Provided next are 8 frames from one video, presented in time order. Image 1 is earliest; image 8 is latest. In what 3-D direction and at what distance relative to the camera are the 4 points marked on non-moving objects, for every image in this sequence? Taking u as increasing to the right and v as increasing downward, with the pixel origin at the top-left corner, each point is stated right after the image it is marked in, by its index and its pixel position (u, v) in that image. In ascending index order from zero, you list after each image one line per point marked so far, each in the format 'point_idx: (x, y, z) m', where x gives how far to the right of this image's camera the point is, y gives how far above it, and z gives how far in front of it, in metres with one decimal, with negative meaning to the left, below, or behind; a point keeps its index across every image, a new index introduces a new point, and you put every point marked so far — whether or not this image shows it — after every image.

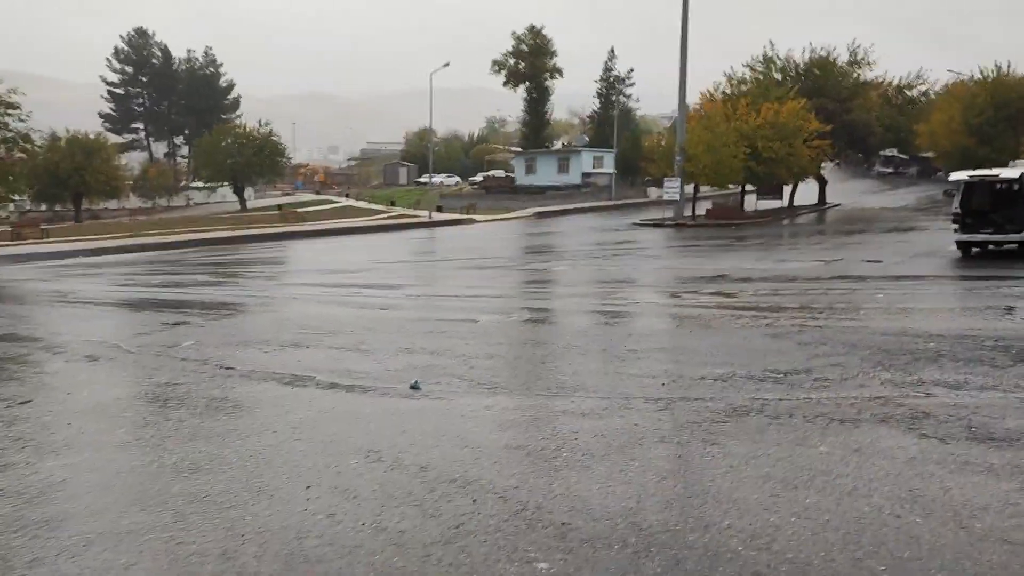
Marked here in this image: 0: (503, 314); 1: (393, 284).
0: (-0.1, -0.3, +12.6) m
1: (-2.5, +0.1, +19.2) m
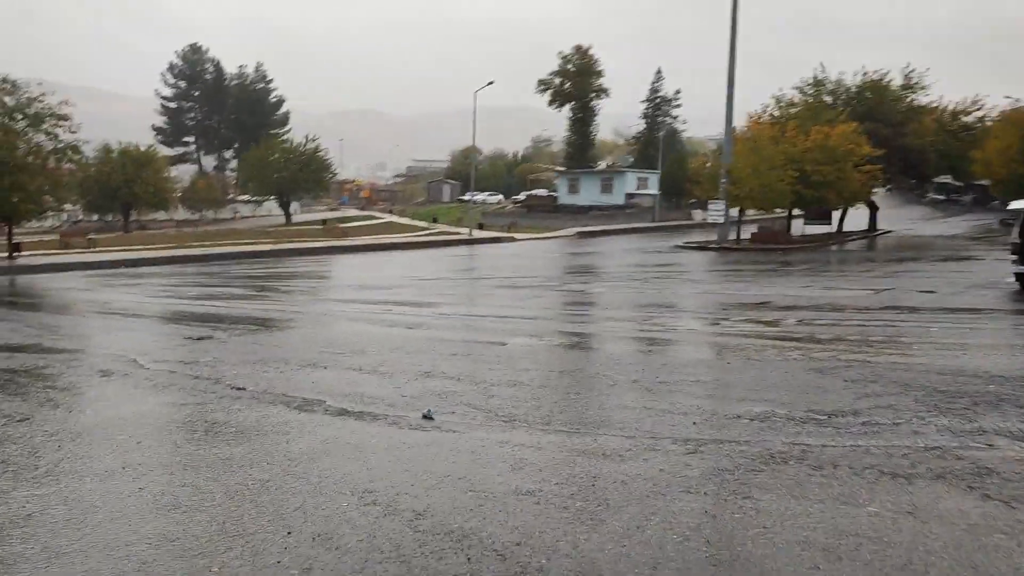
0: (+0.3, -0.7, +12.1) m
1: (-1.8, -0.3, +18.8) m
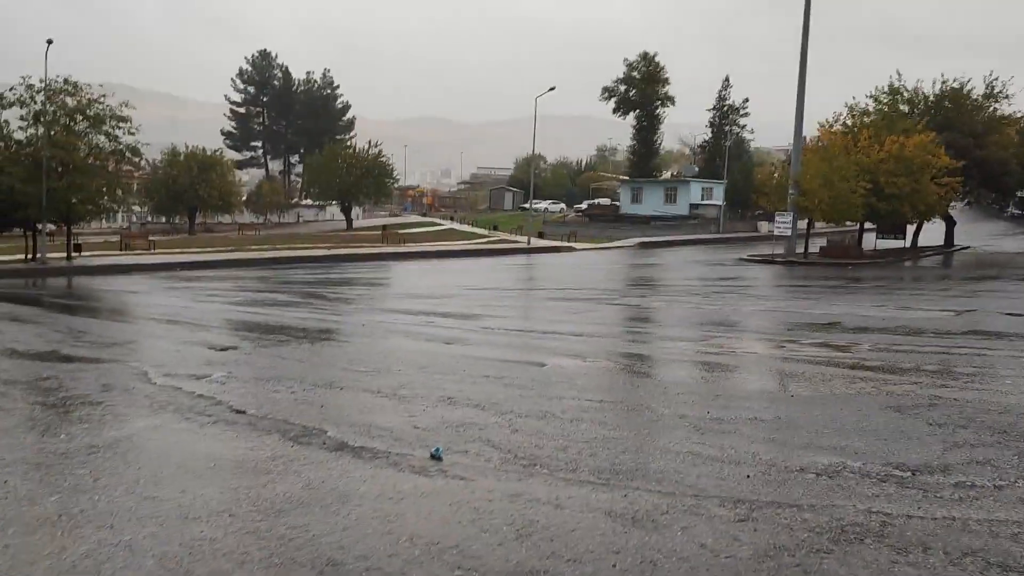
0: (+0.8, -0.8, +11.1) m
1: (-0.8, -0.5, +18.0) m
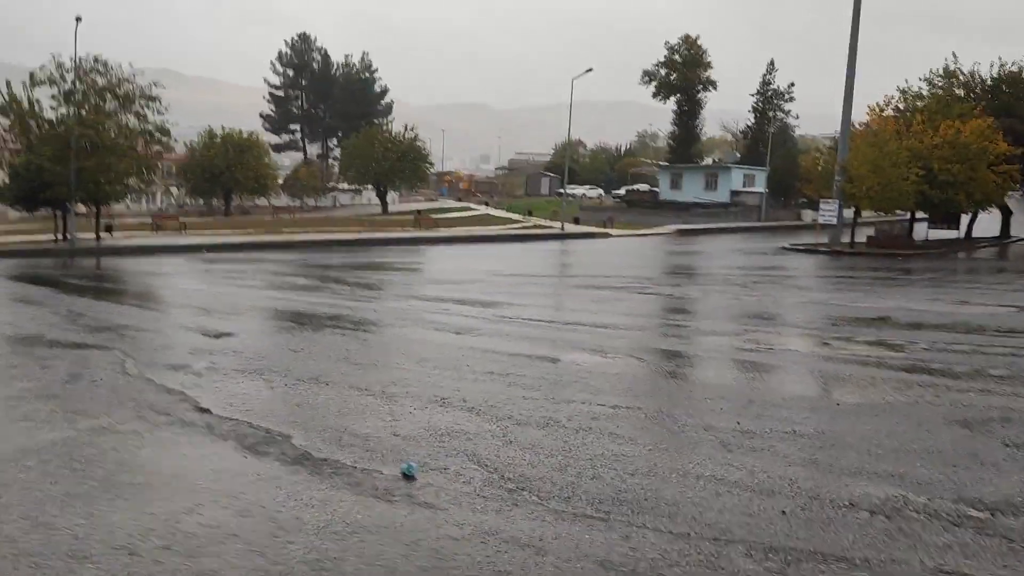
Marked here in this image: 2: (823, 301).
0: (+1.0, -0.7, +10.1) m
1: (-0.3, -0.3, +17.0) m
2: (+6.0, -0.2, +17.2) m
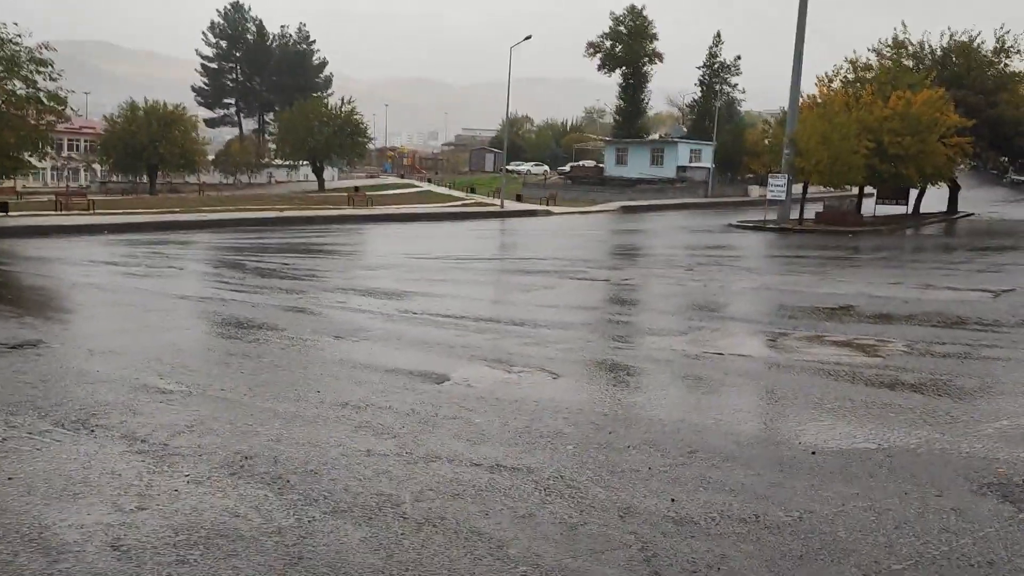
0: (-0.1, -0.6, +8.0) m
1: (-1.8, 0.0, +14.8) m
2: (+4.5, 0.0, +15.3) m
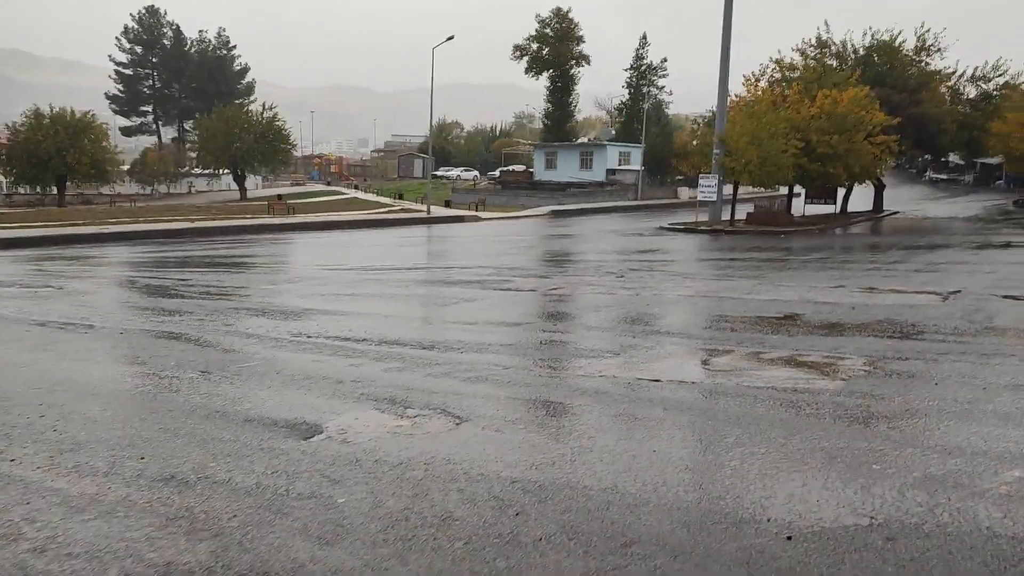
0: (-0.8, -0.8, +6.6) m
1: (-3.0, -0.3, +13.3) m
2: (+3.2, -0.1, +14.2) m
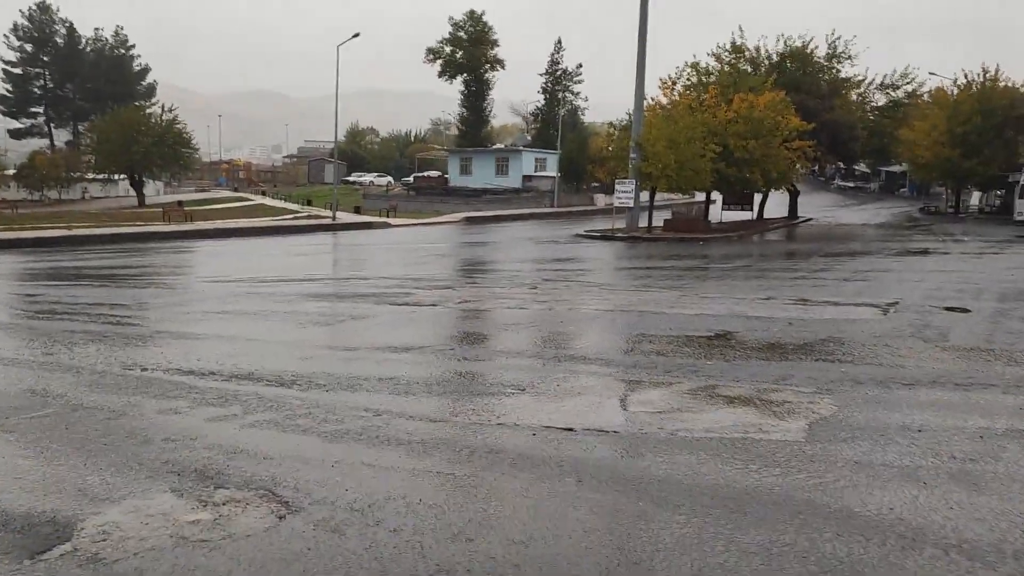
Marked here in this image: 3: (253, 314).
0: (-1.6, -1.0, +4.8) m
1: (-4.4, -0.5, +11.2) m
2: (+1.7, -0.3, +12.7) m
3: (-3.8, -0.4, +13.1) m
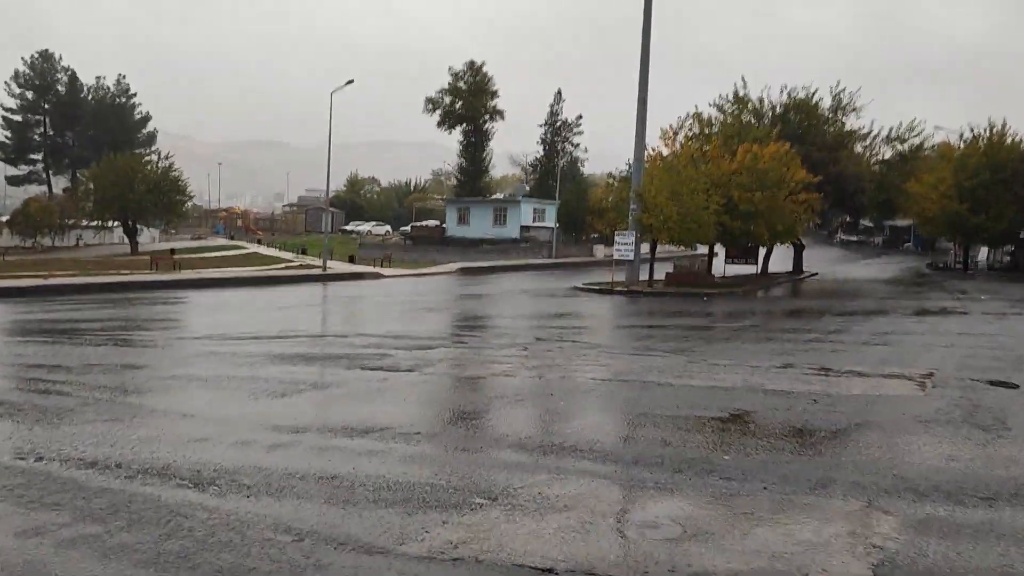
0: (-1.8, -1.3, +3.3) m
1: (-4.6, -1.2, +9.7) m
2: (+1.5, -1.1, +11.3) m
3: (-4.0, -1.2, +11.7) m
